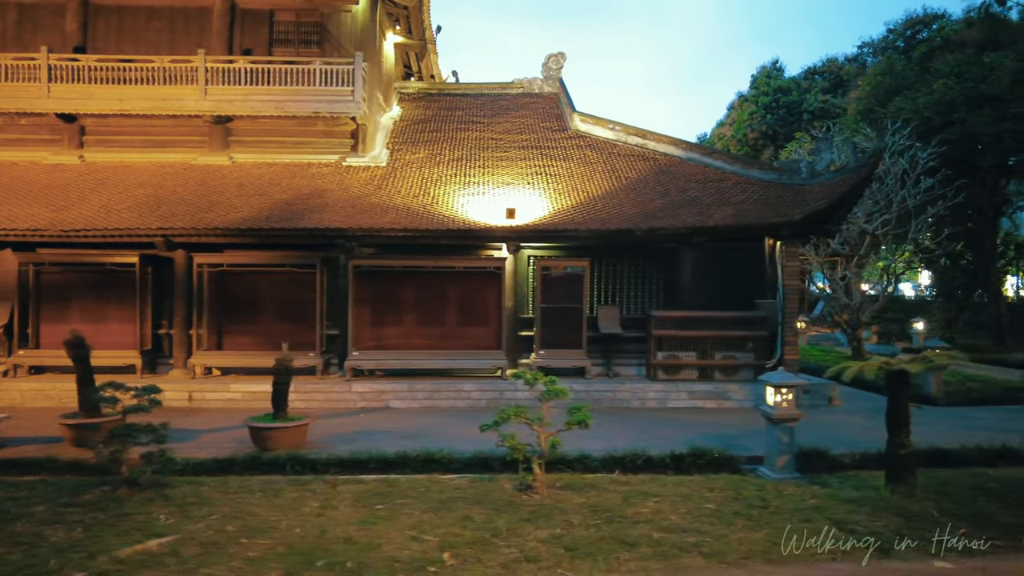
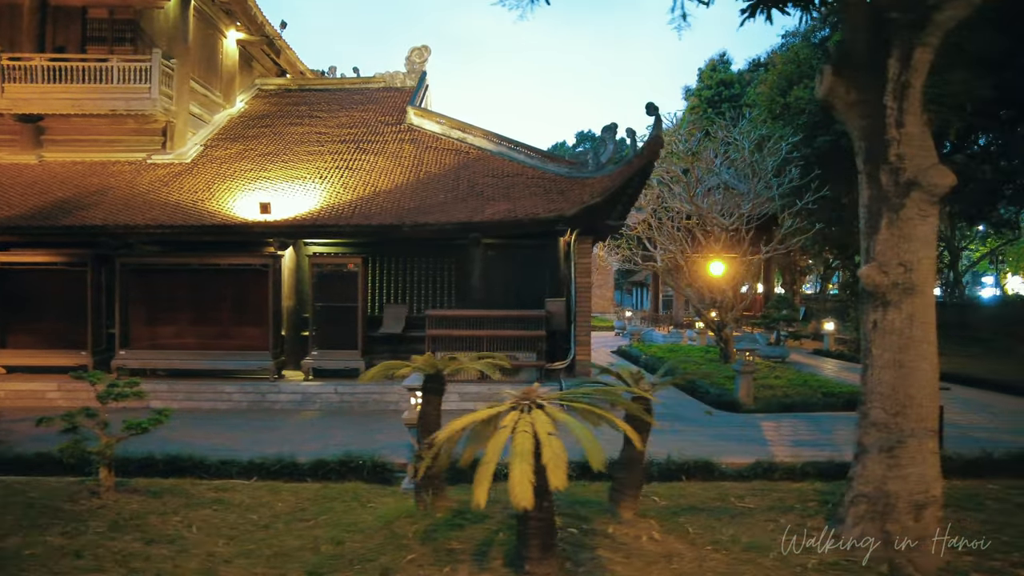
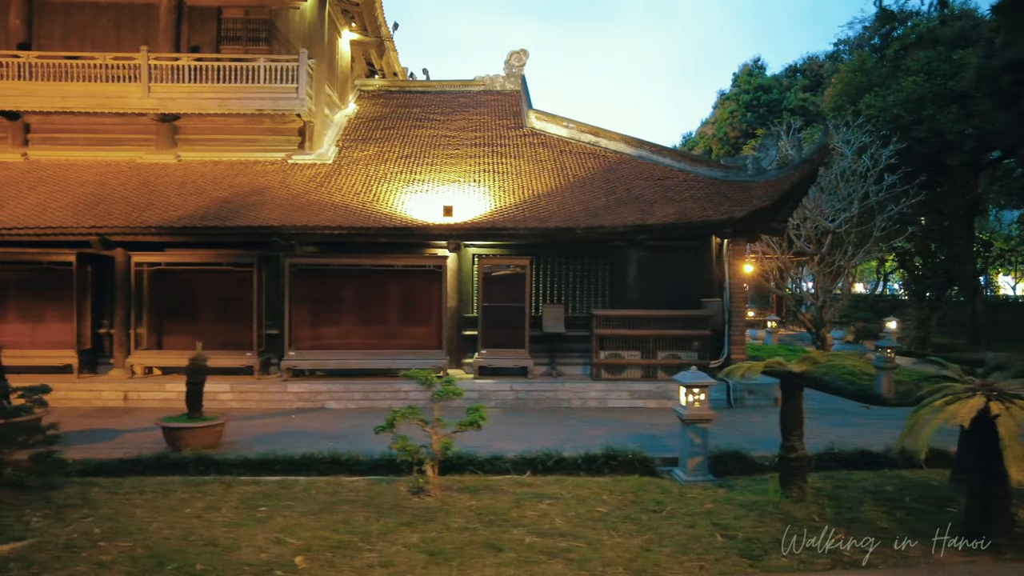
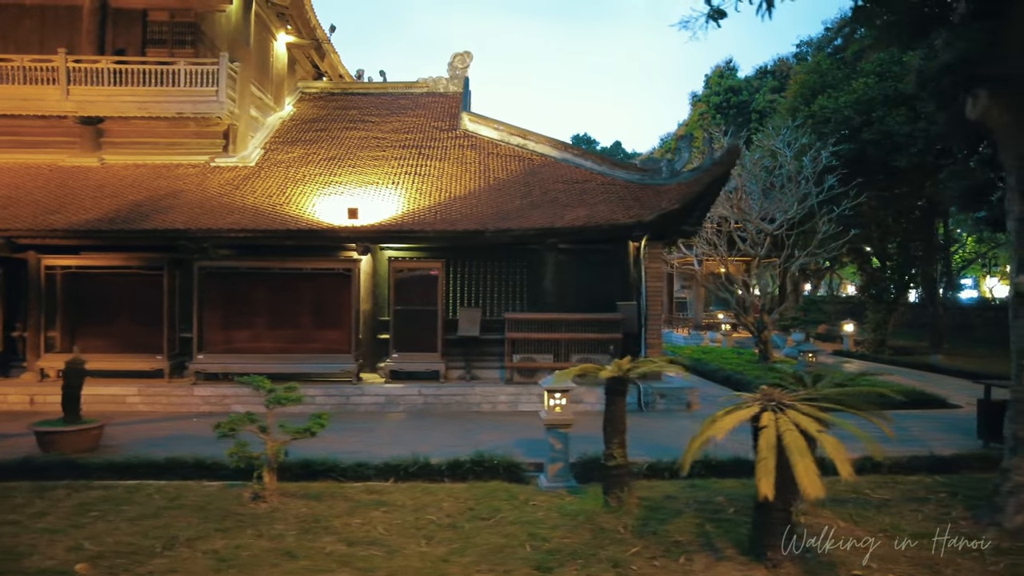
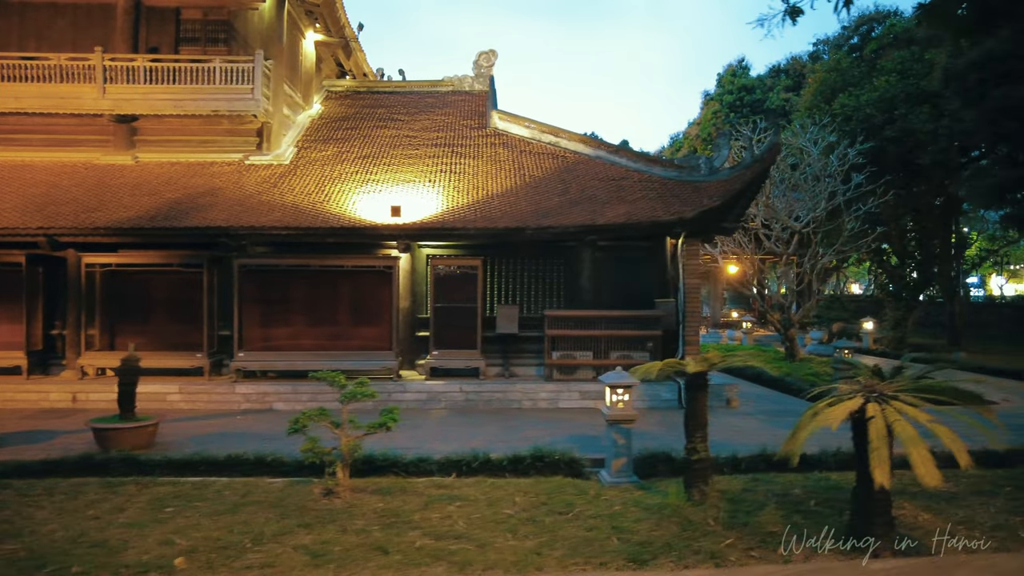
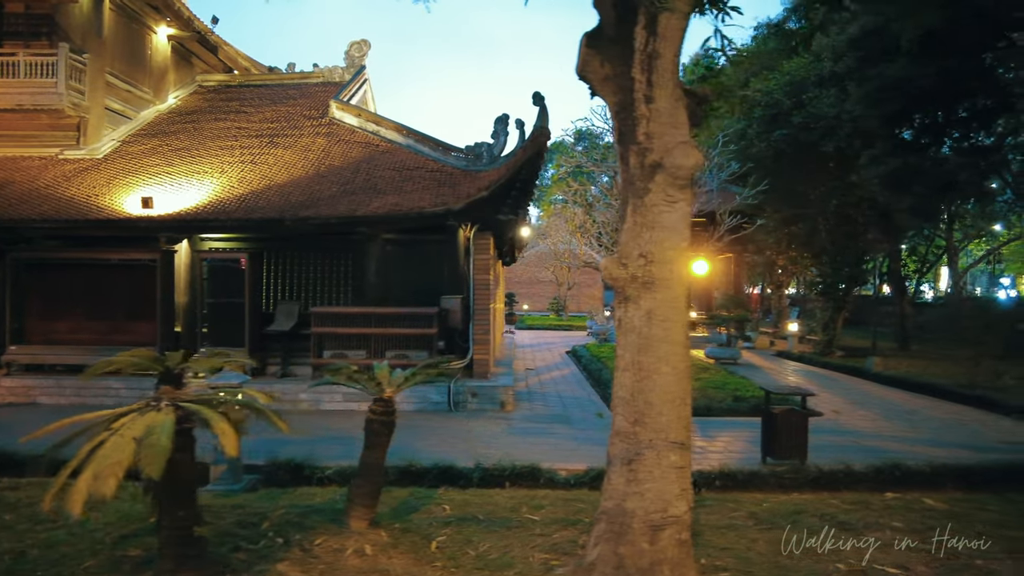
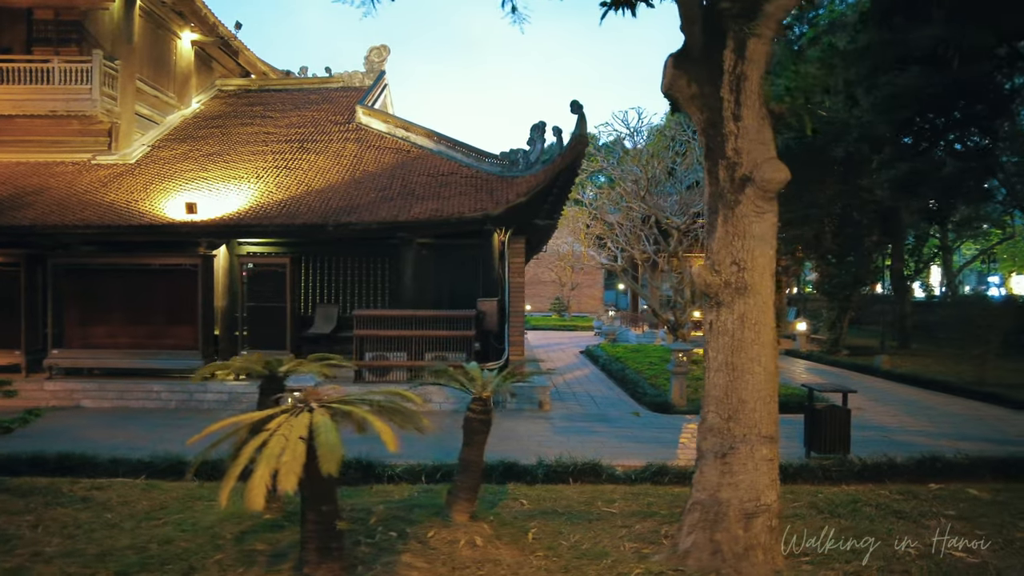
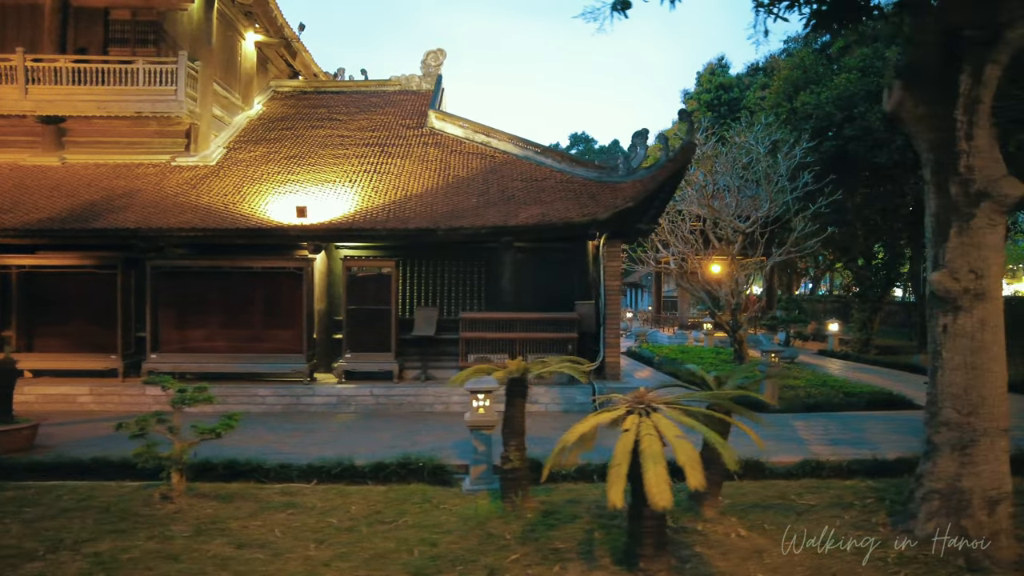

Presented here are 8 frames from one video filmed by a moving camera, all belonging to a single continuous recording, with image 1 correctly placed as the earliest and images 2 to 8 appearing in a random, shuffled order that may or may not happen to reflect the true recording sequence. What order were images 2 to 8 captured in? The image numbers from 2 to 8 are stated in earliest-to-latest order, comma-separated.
3, 5, 4, 8, 2, 7, 6
